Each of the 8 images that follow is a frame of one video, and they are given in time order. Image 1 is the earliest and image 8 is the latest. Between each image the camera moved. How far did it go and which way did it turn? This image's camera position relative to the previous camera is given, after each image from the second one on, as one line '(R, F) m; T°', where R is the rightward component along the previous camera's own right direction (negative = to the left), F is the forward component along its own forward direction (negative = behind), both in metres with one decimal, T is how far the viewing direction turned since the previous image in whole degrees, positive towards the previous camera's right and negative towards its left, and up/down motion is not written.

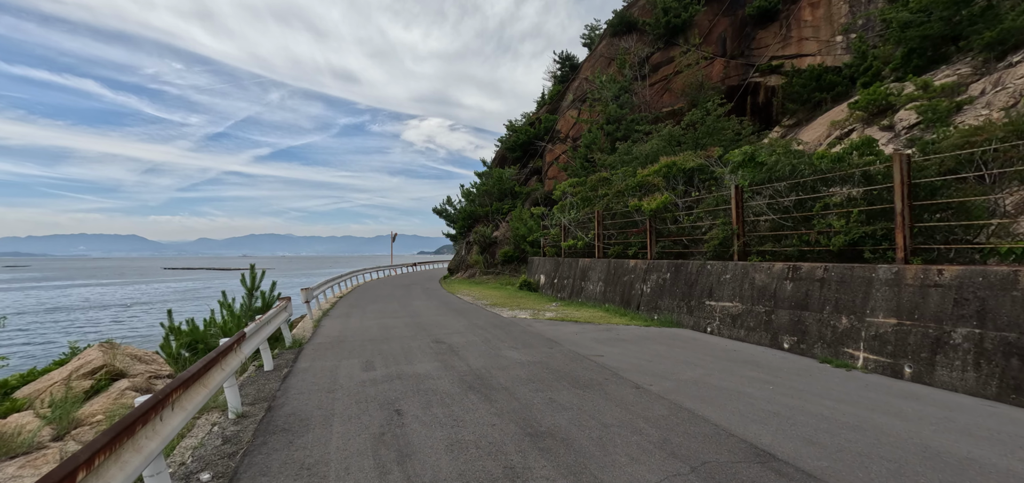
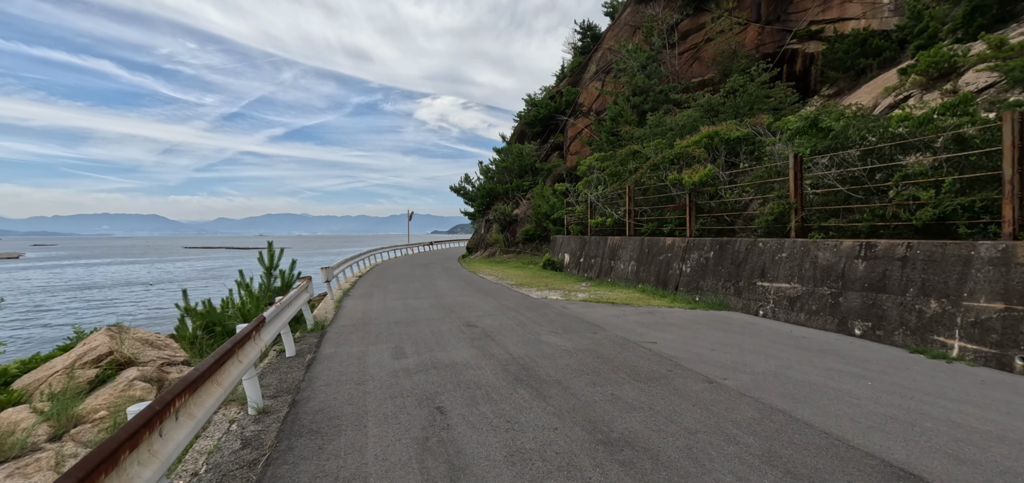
(-0.4, +0.6) m; -2°
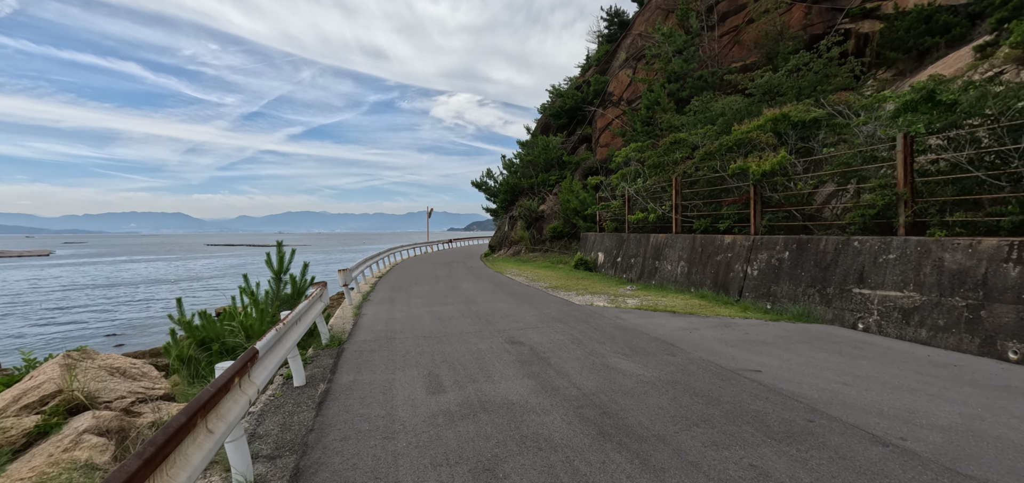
(-0.5, +1.2) m; -2°
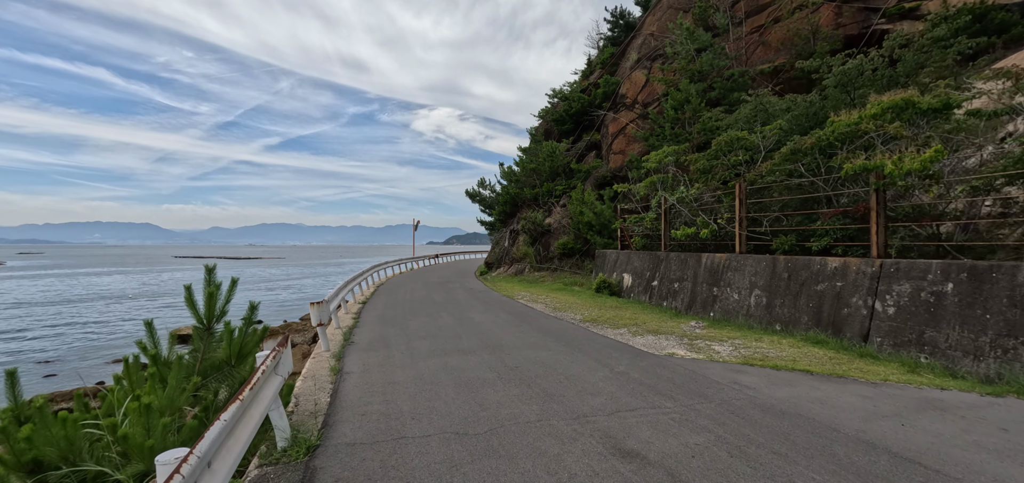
(-1.0, +2.5) m; +3°
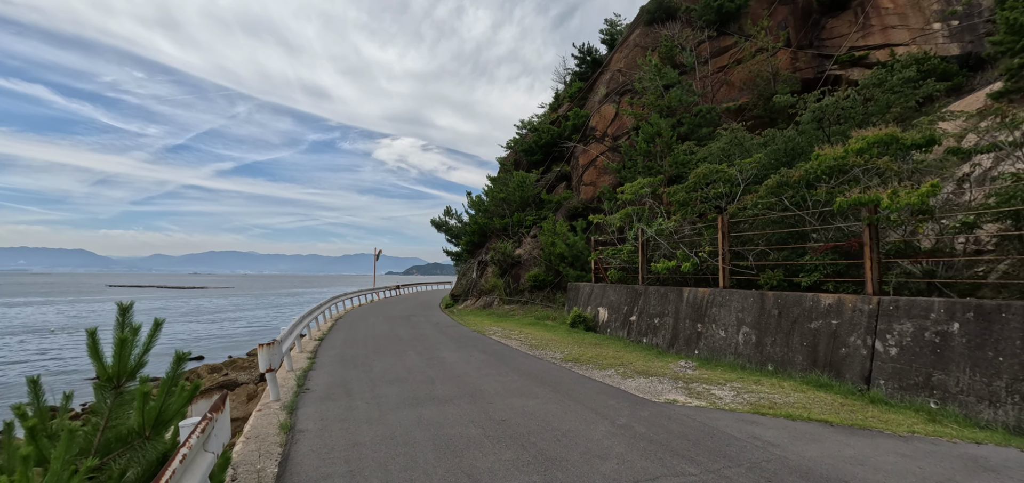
(-0.3, +0.7) m; +5°
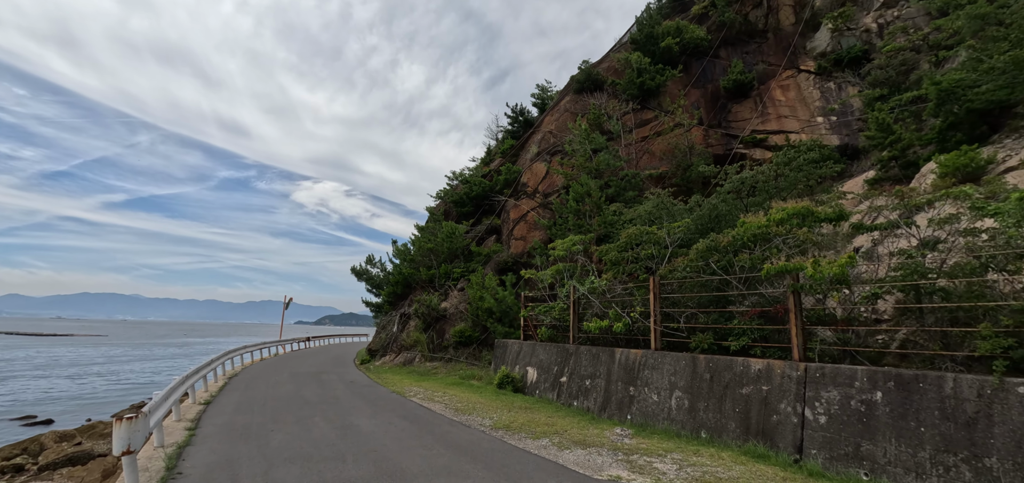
(-0.1, +0.6) m; +10°
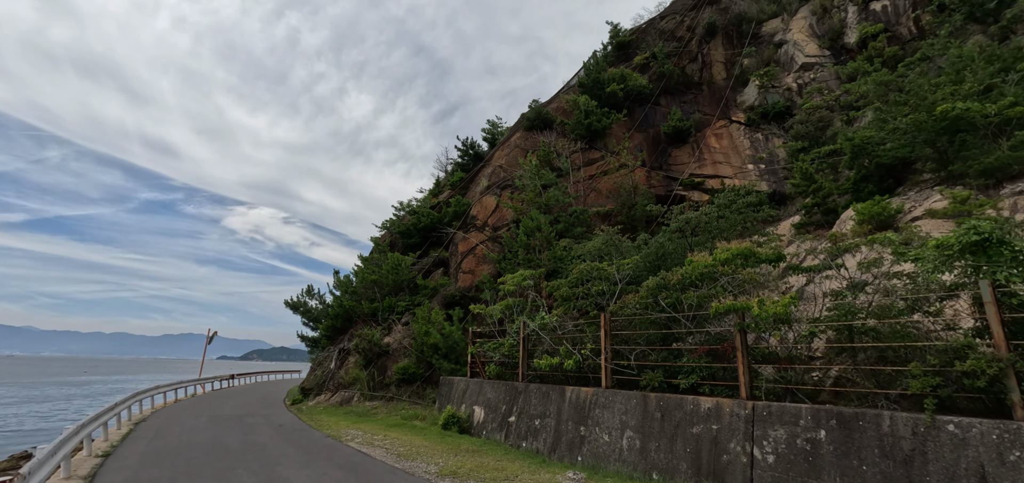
(-0.1, +0.2) m; +7°
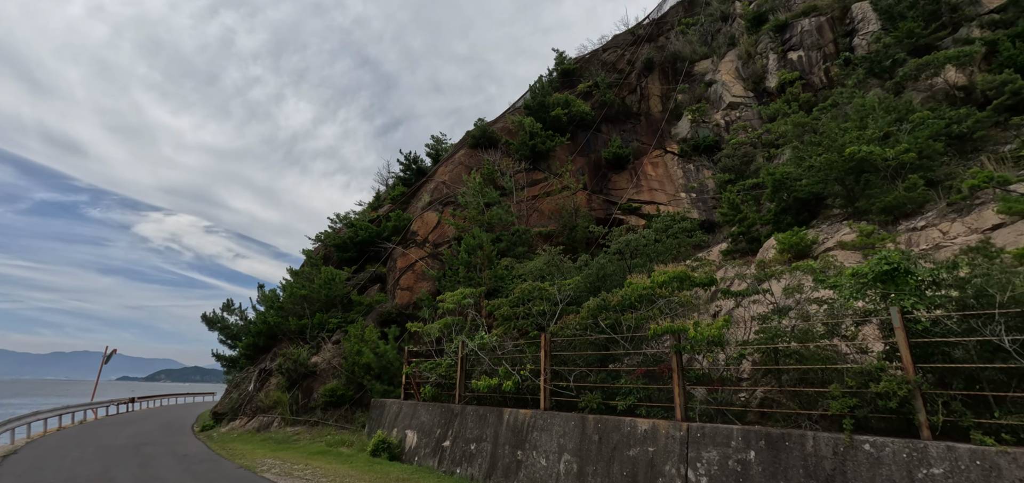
(0.0, +0.2) m; +8°
